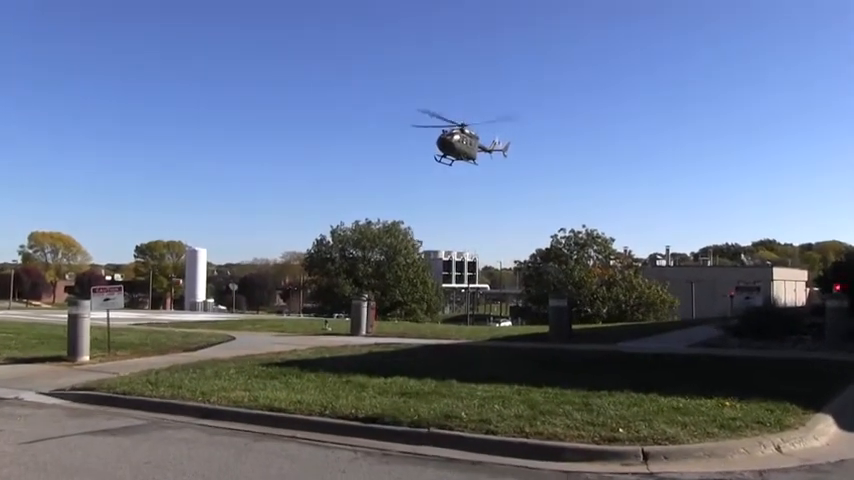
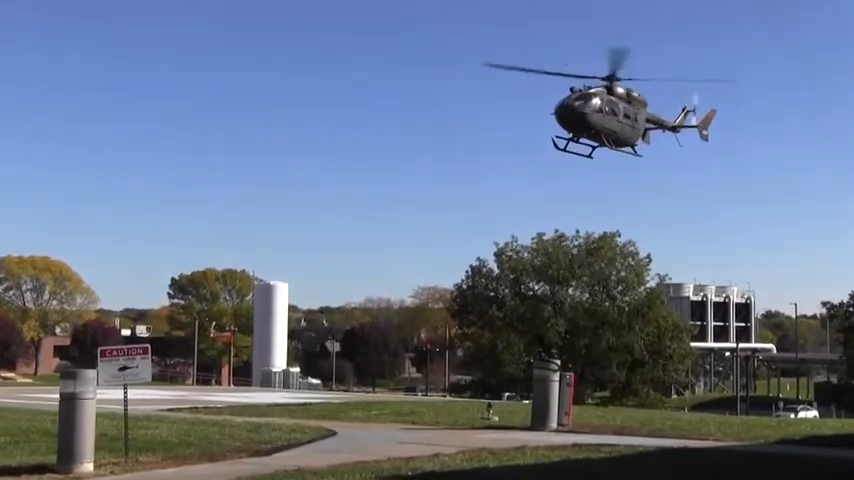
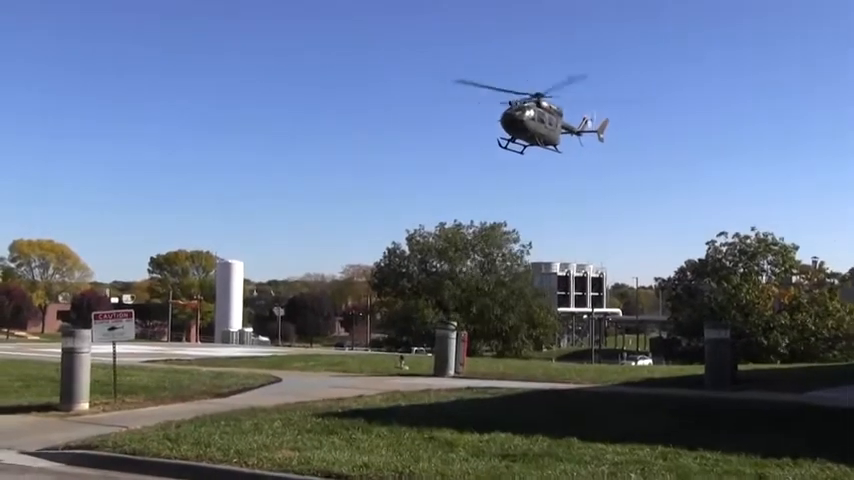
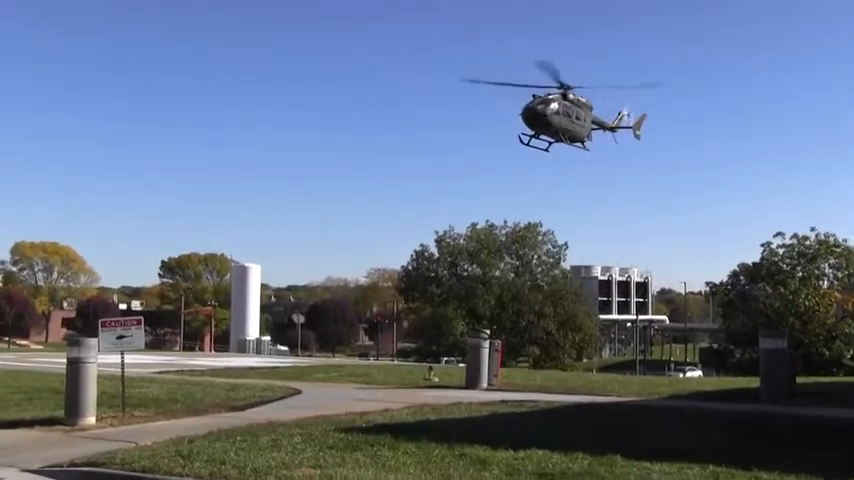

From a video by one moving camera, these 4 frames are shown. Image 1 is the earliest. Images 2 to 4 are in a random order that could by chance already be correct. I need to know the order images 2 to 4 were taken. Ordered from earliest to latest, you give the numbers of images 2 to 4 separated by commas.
3, 4, 2
